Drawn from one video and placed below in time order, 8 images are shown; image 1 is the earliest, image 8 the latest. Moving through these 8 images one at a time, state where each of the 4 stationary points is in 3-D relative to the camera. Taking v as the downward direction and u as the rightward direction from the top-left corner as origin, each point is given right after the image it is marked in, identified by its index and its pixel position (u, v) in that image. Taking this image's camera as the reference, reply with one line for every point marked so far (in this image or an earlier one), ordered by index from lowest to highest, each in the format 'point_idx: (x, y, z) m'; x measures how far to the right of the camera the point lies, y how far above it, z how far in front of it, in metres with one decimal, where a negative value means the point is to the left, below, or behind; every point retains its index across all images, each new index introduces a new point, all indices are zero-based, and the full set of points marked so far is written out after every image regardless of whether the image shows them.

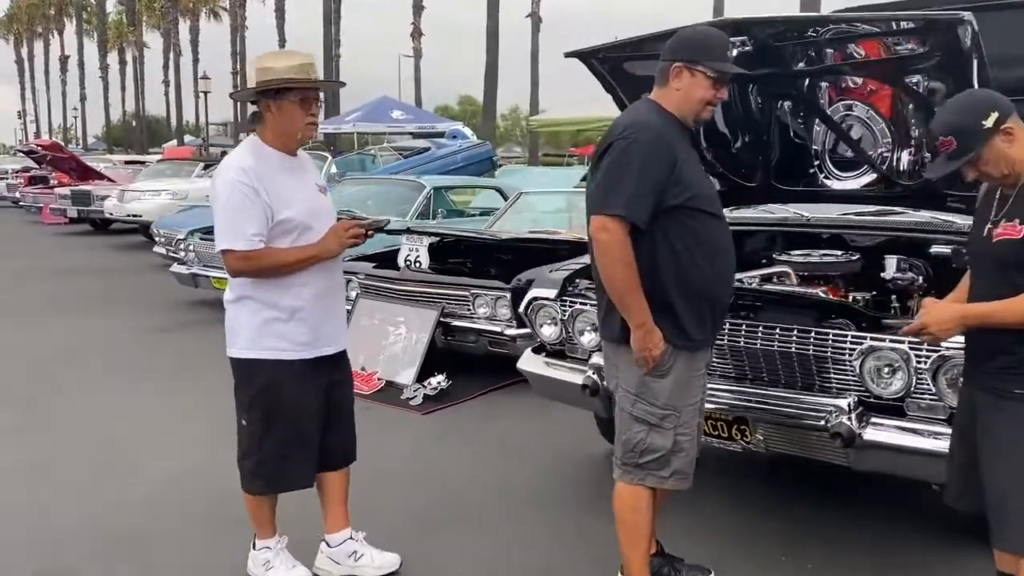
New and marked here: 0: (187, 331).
0: (-3.1, -0.3, +8.4) m
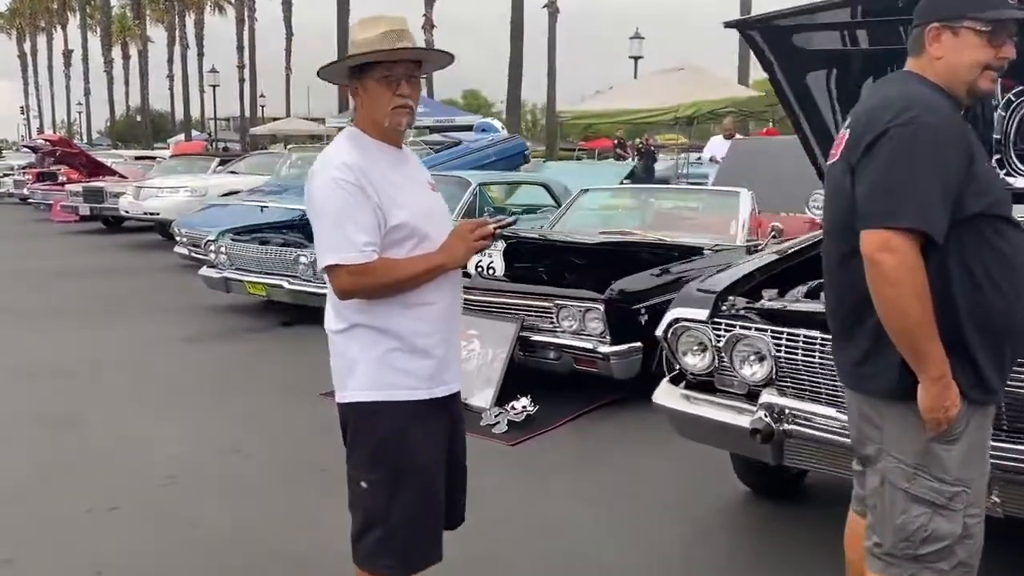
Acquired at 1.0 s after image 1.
0: (-2.6, -0.3, +7.7) m
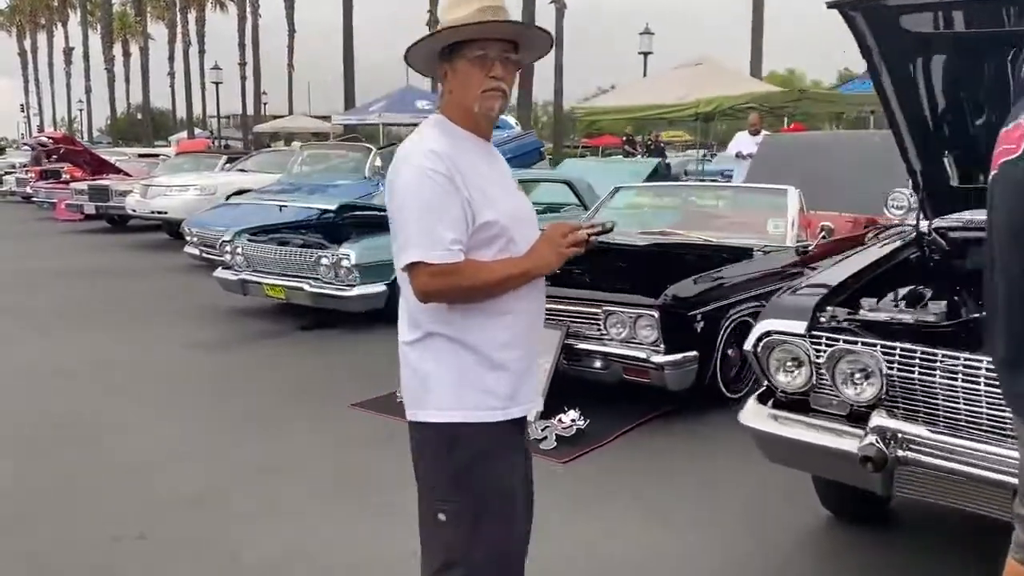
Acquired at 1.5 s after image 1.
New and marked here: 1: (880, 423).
0: (-2.3, -0.4, +7.4) m
1: (+1.1, -0.4, +2.7) m
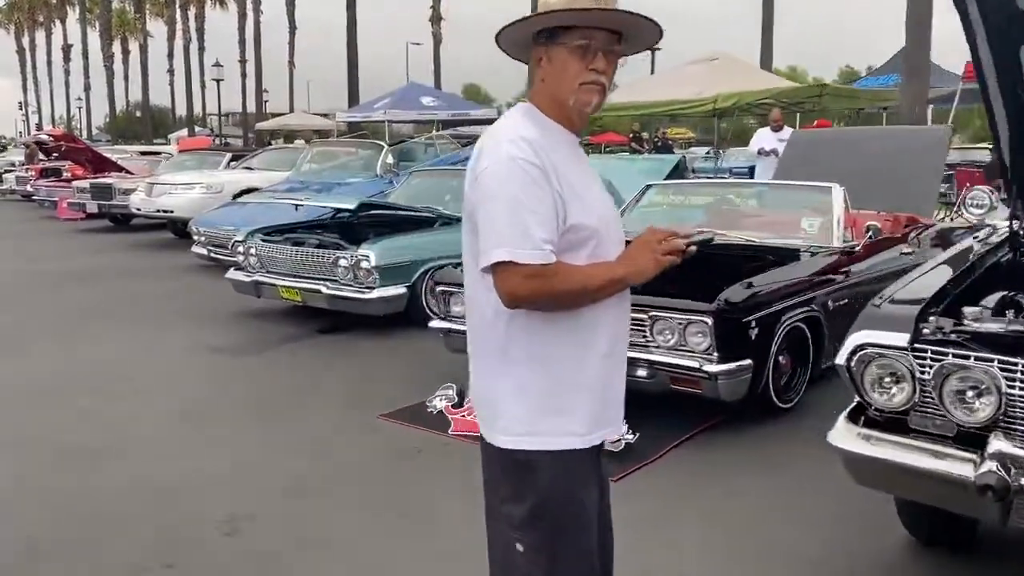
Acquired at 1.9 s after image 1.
0: (-2.1, -0.4, +7.1) m
1: (+1.3, -0.4, +2.4) m
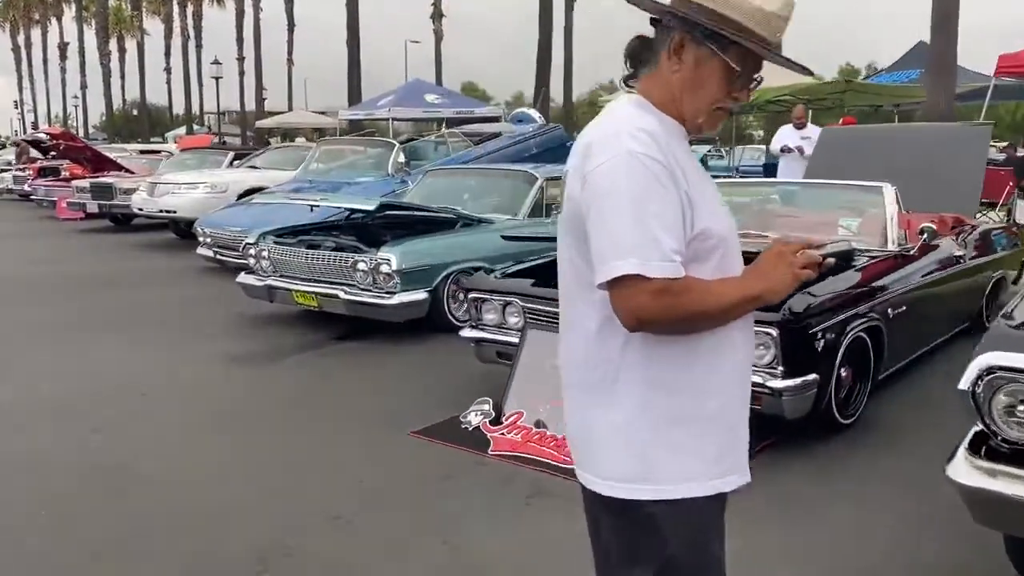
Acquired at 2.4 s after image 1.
0: (-1.9, -0.4, +6.8) m
1: (+1.6, -0.5, +2.1) m
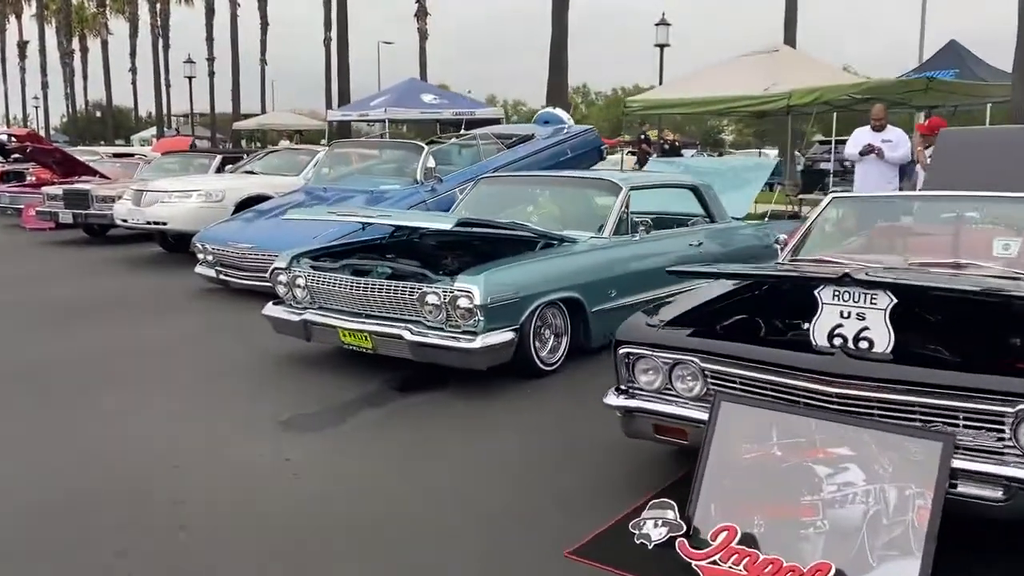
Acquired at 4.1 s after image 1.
0: (-1.3, -0.7, +5.4) m
1: (+2.4, -0.7, +0.9) m
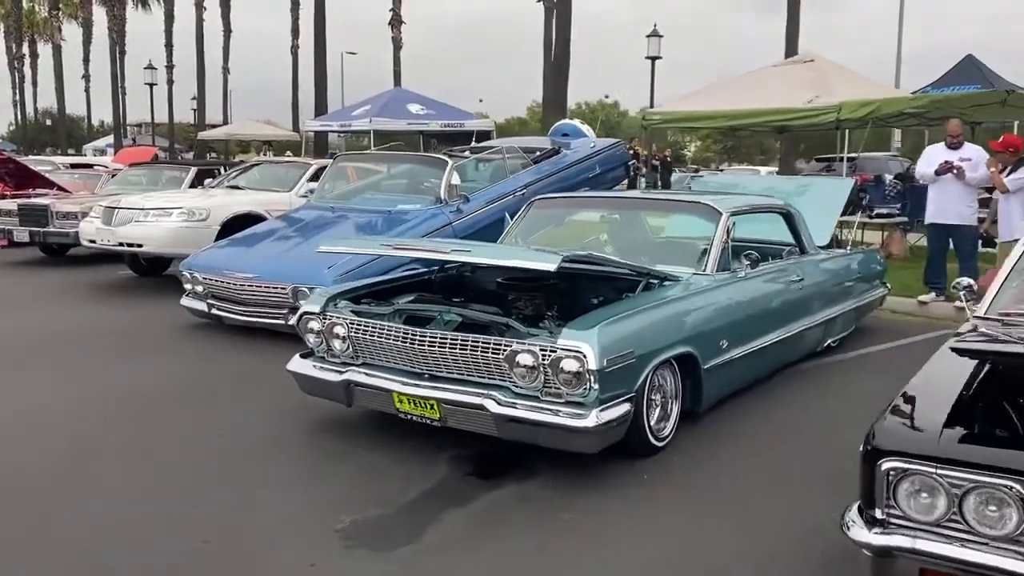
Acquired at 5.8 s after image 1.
0: (-0.7, -0.9, +4.2) m
1: (+3.1, -0.9, -0.2) m
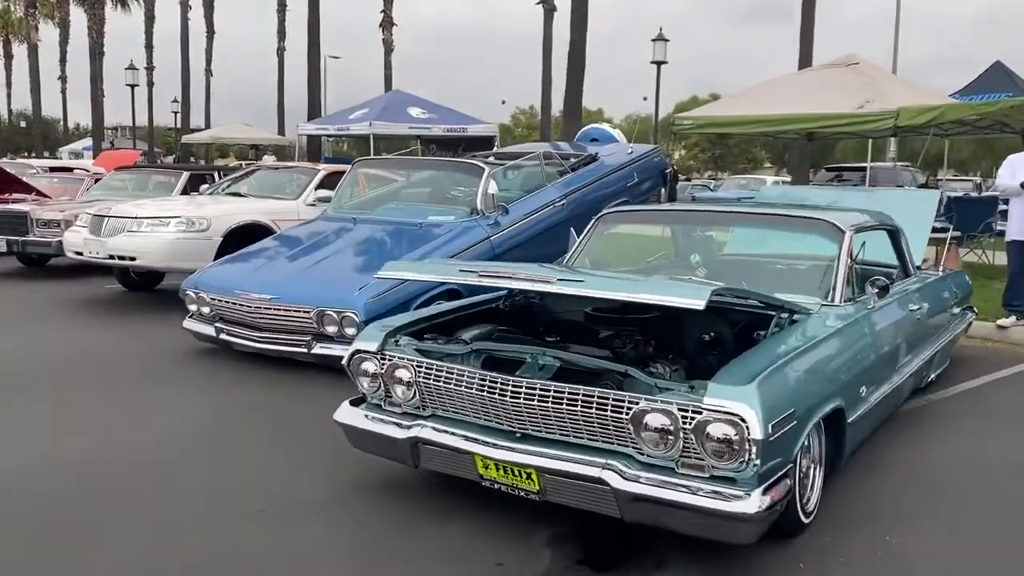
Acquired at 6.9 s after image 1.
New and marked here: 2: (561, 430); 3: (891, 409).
0: (-0.3, -1.1, +3.3) m
1: (+3.7, -1.0, -1.0) m
2: (+0.2, -0.6, +3.5) m
3: (+2.3, -0.7, +5.3) m
